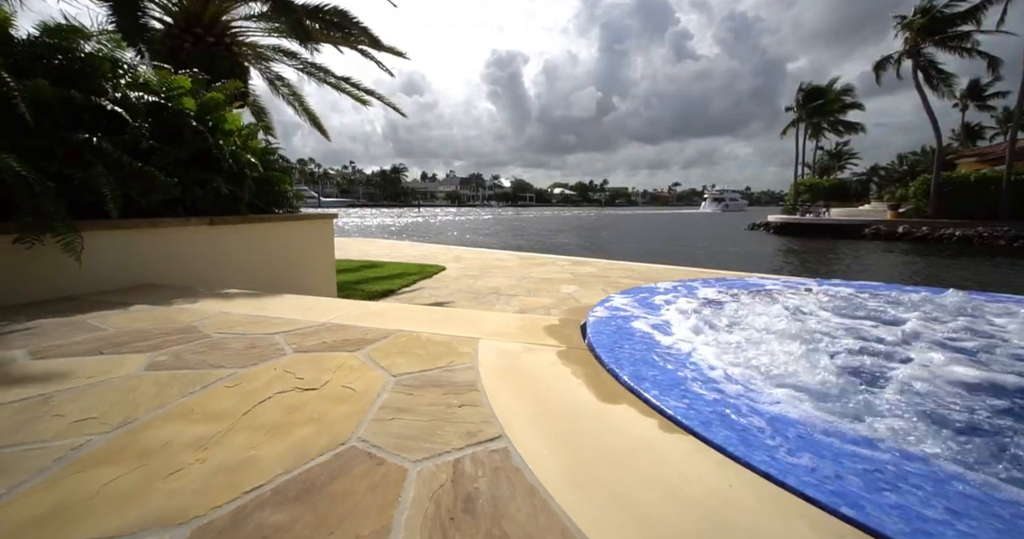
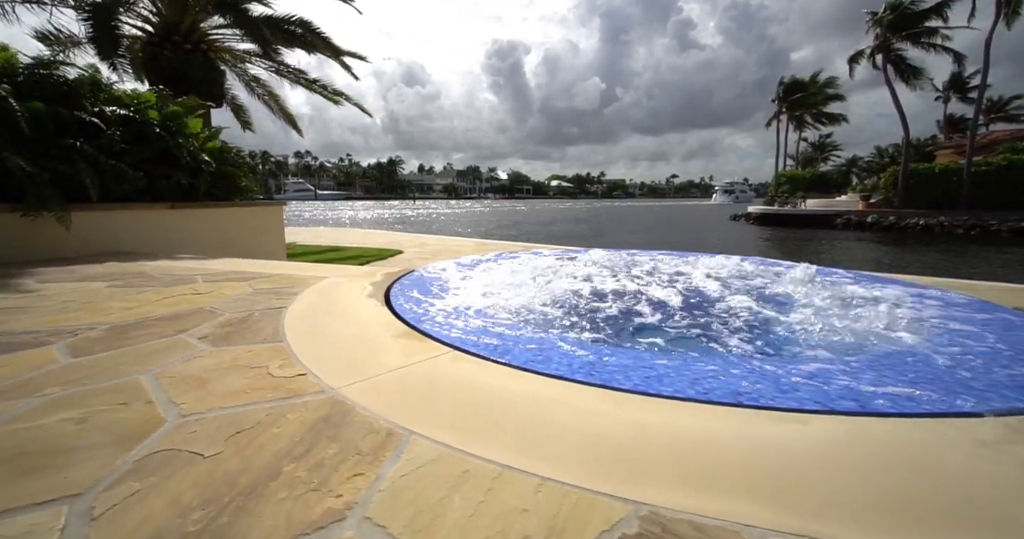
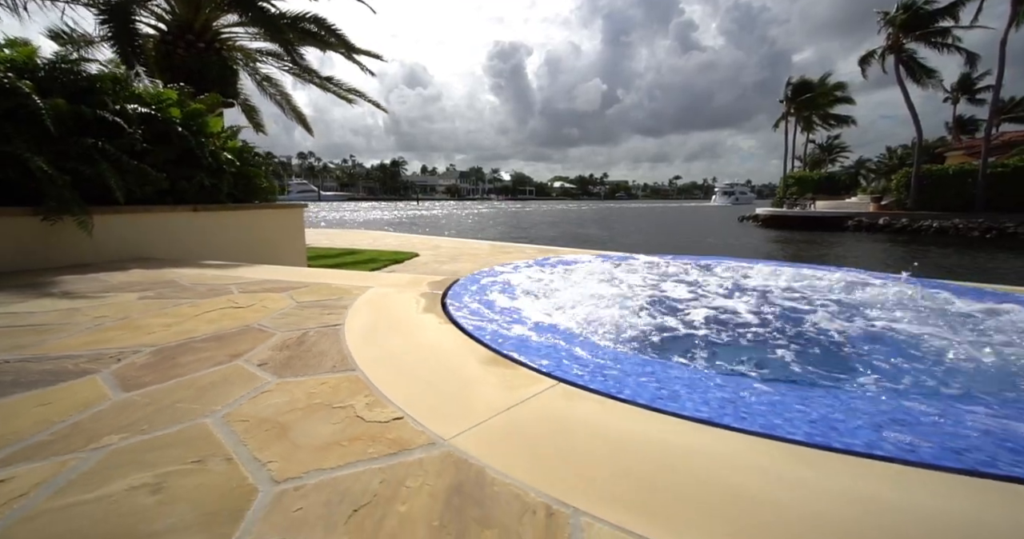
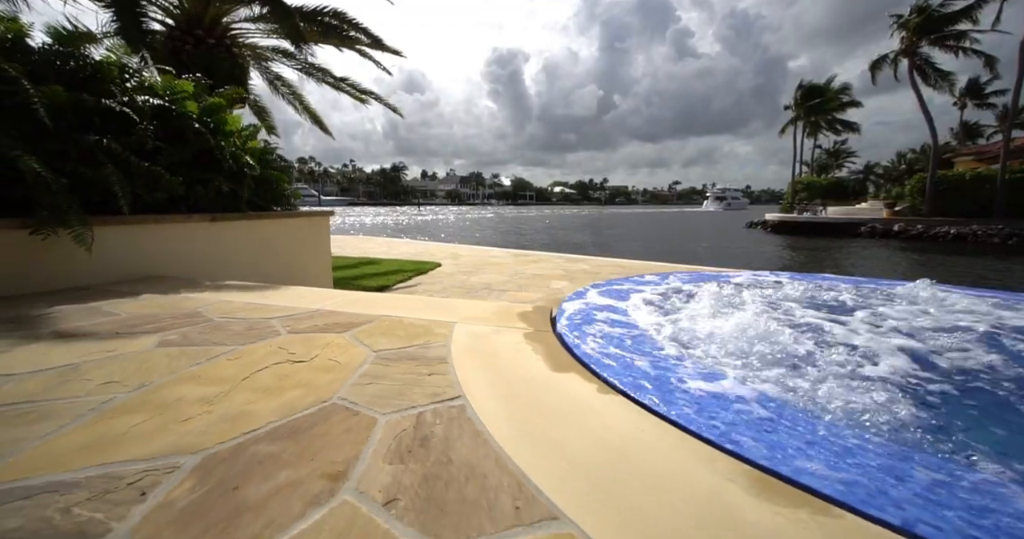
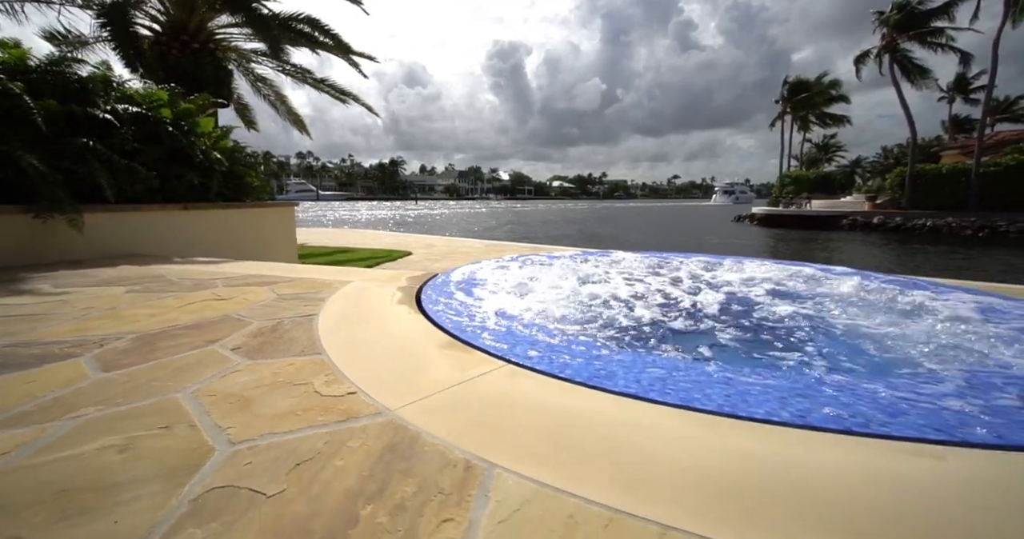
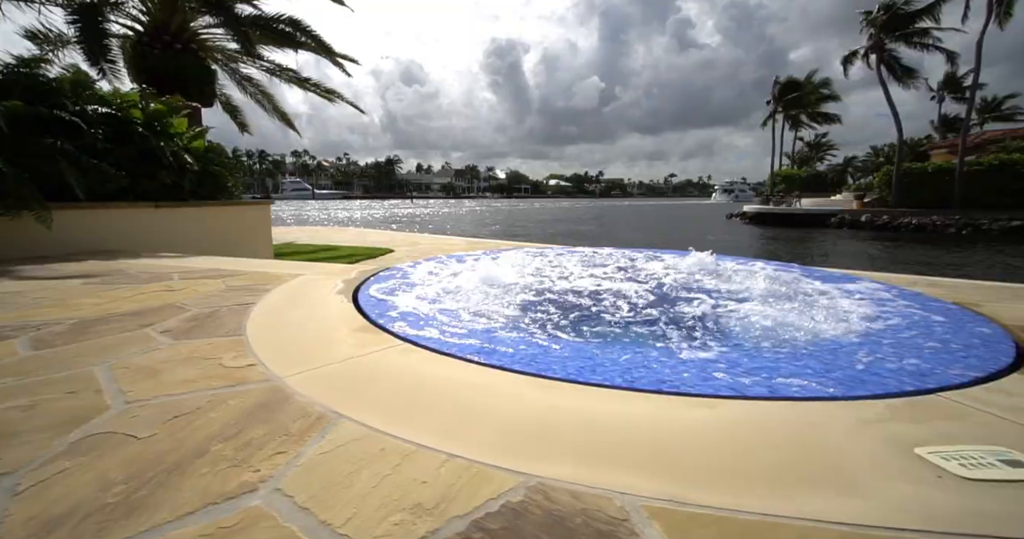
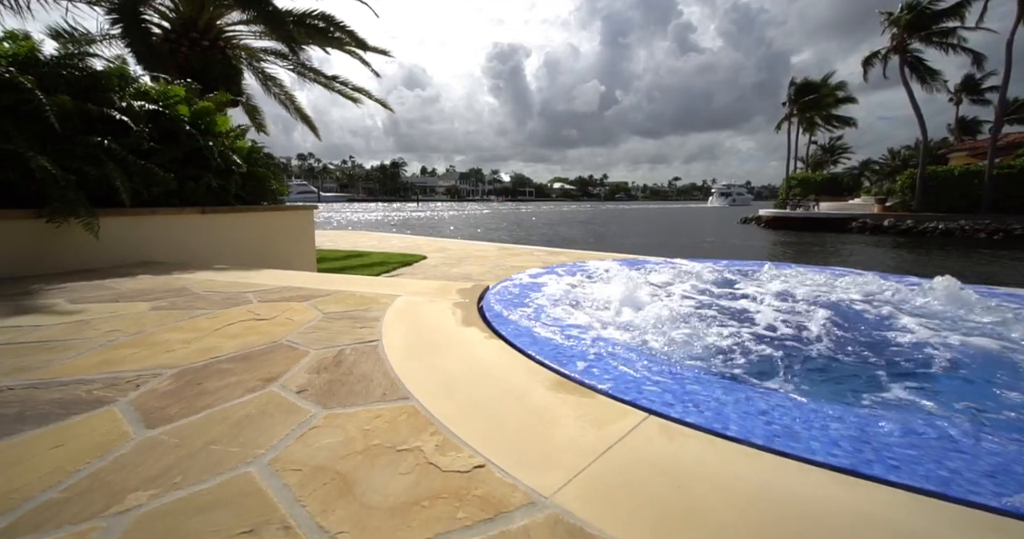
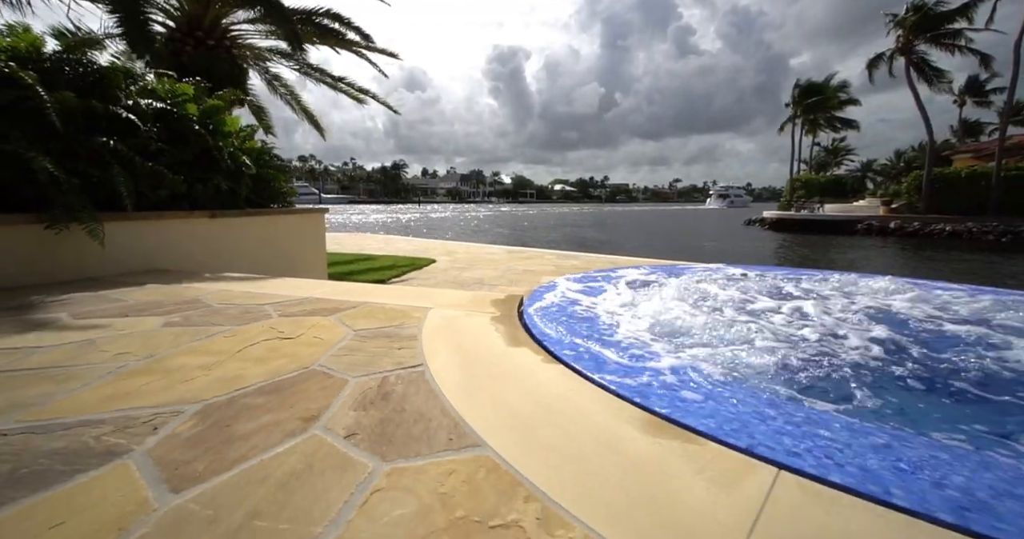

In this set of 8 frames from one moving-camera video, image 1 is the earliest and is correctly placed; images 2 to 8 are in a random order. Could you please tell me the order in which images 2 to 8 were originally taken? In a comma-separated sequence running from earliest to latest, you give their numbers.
4, 8, 7, 3, 5, 2, 6
